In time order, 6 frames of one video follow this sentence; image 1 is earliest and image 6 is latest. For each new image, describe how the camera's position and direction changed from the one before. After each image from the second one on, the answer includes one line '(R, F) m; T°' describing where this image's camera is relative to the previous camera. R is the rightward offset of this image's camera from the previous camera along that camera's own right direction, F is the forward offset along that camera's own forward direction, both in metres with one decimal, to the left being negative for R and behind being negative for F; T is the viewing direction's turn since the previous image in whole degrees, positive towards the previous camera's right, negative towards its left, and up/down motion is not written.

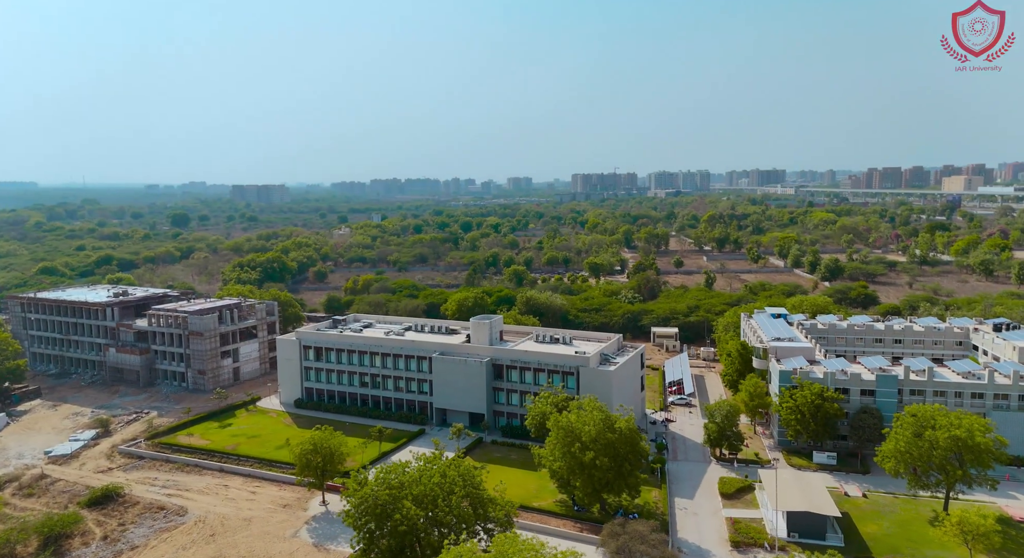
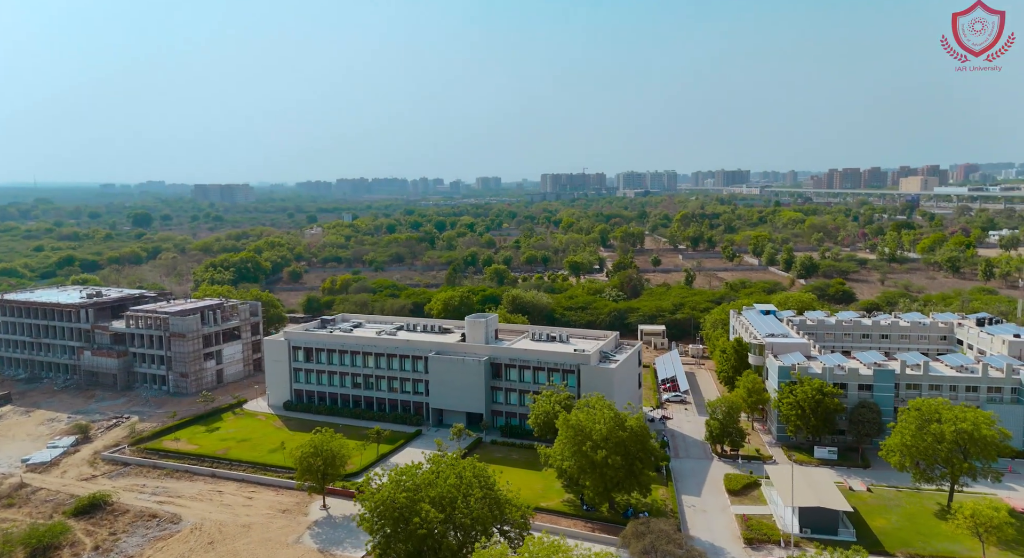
(-1.4, +0.5) m; +2°
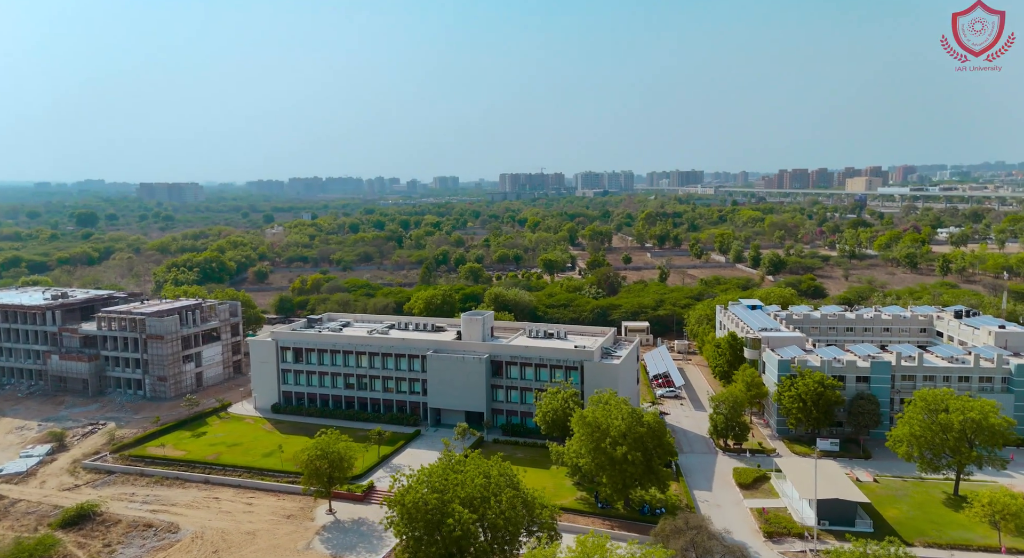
(-2.0, +0.6) m; +3°
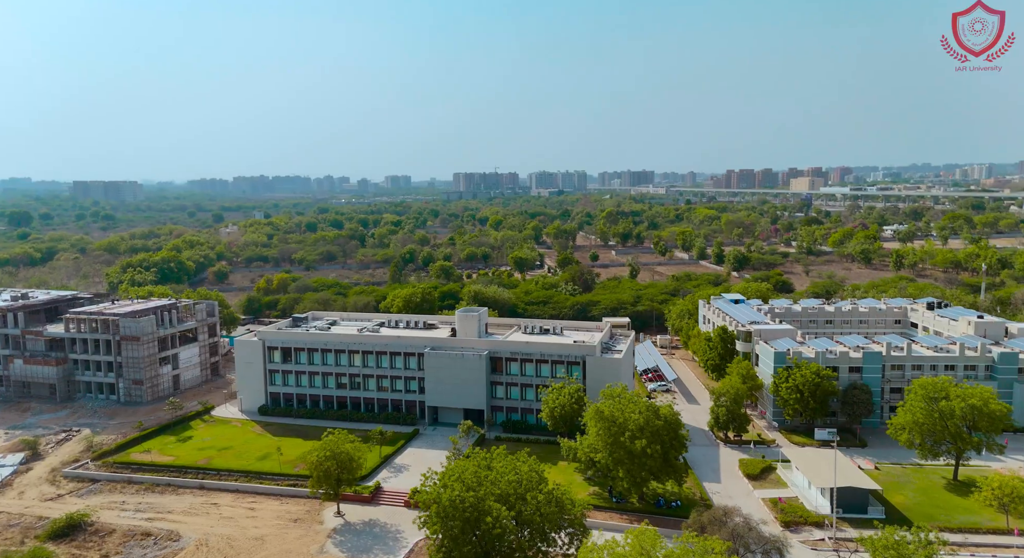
(-2.2, +0.5) m; +4°
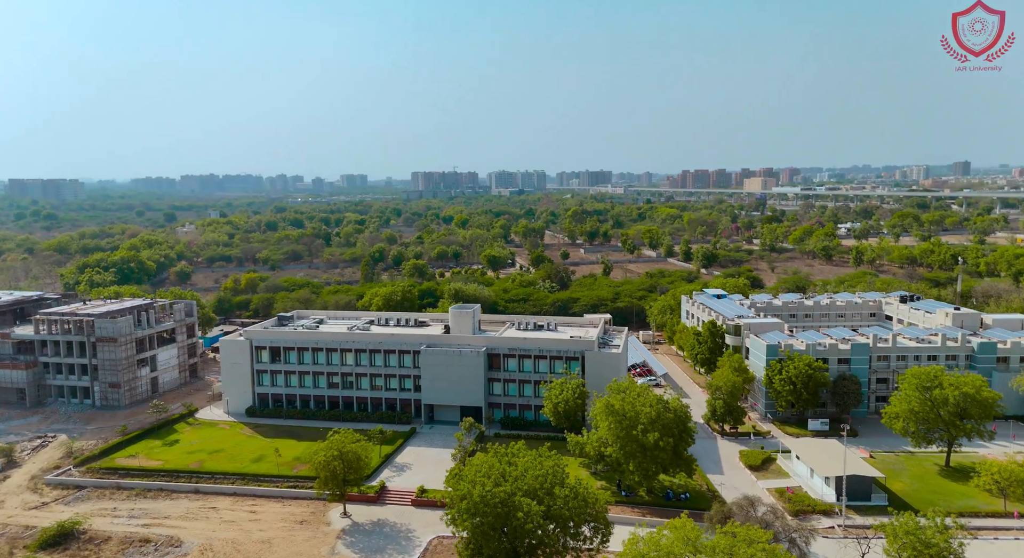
(-1.8, +0.2) m; +3°
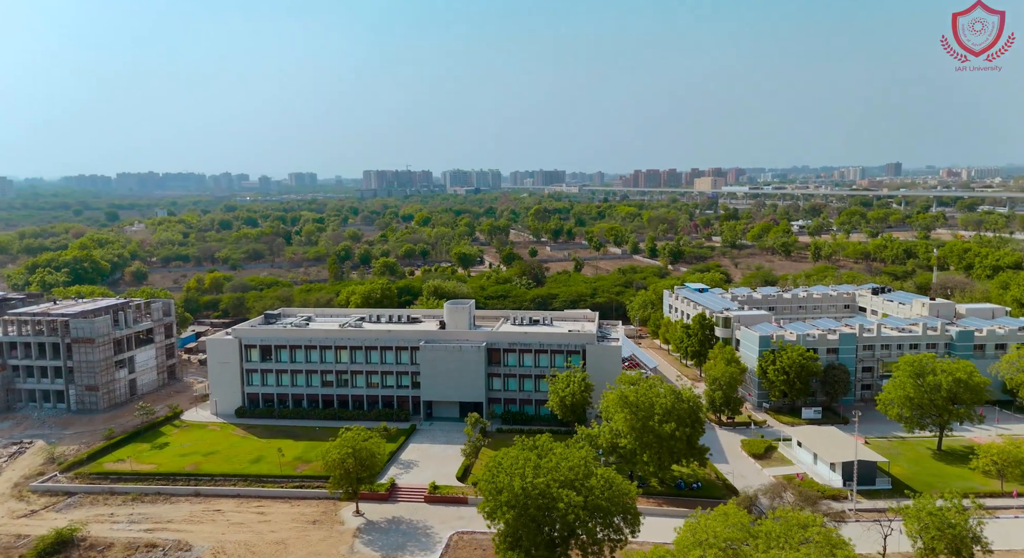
(-2.2, +0.2) m; +4°
